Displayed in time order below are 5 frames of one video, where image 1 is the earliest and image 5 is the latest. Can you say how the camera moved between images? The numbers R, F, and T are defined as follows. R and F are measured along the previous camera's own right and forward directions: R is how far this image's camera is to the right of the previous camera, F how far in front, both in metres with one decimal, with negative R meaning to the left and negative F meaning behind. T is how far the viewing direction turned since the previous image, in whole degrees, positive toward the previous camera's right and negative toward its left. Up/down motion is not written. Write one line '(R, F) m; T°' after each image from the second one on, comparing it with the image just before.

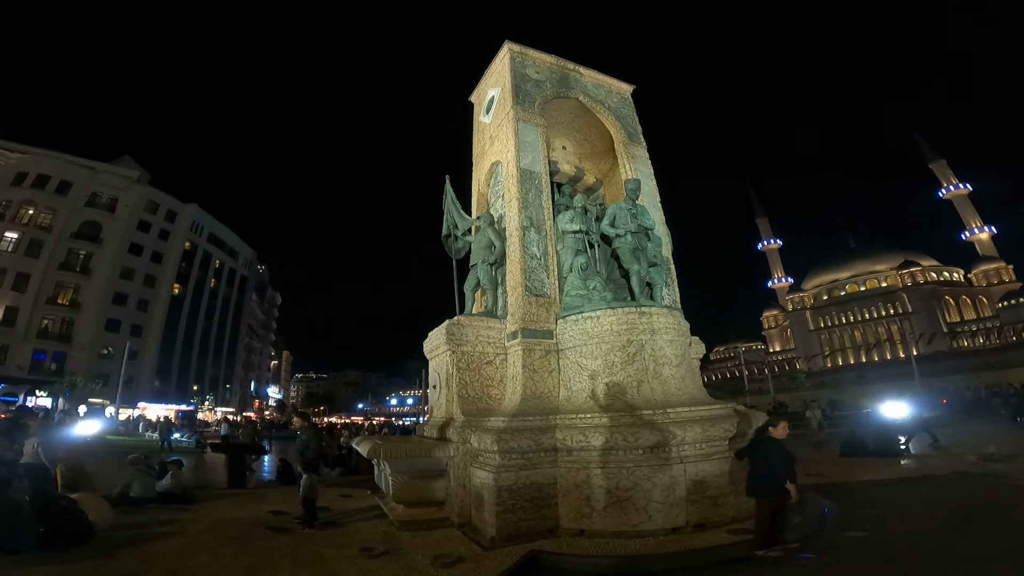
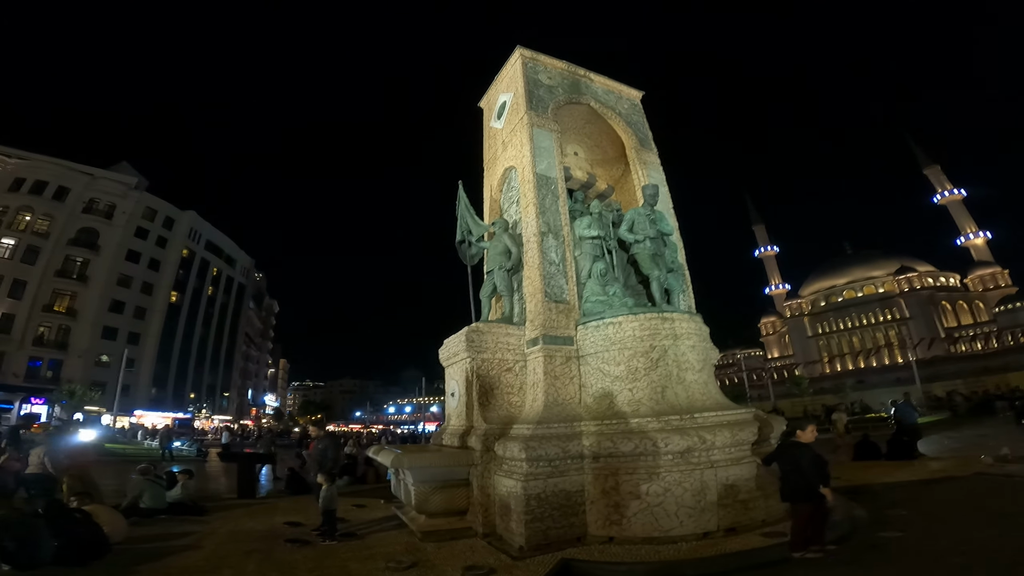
(-0.3, +0.1) m; +1°
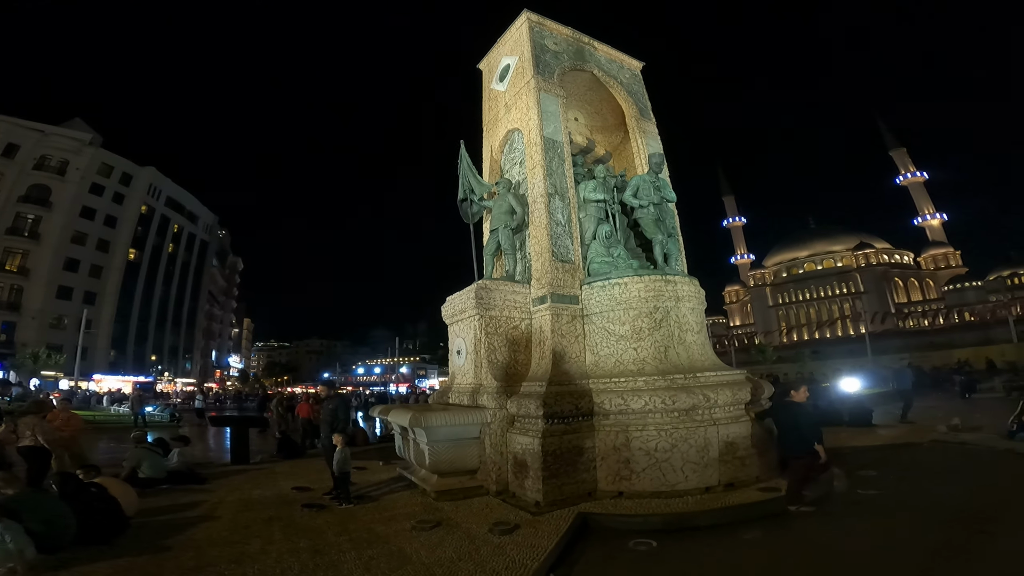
(-0.6, -0.1) m; +4°
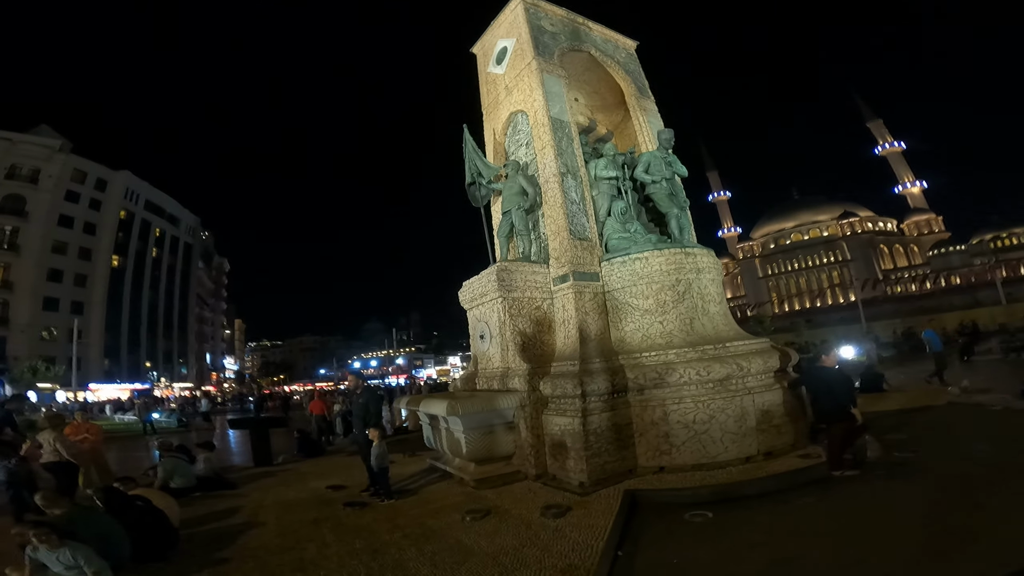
(-0.5, +0.1) m; +1°
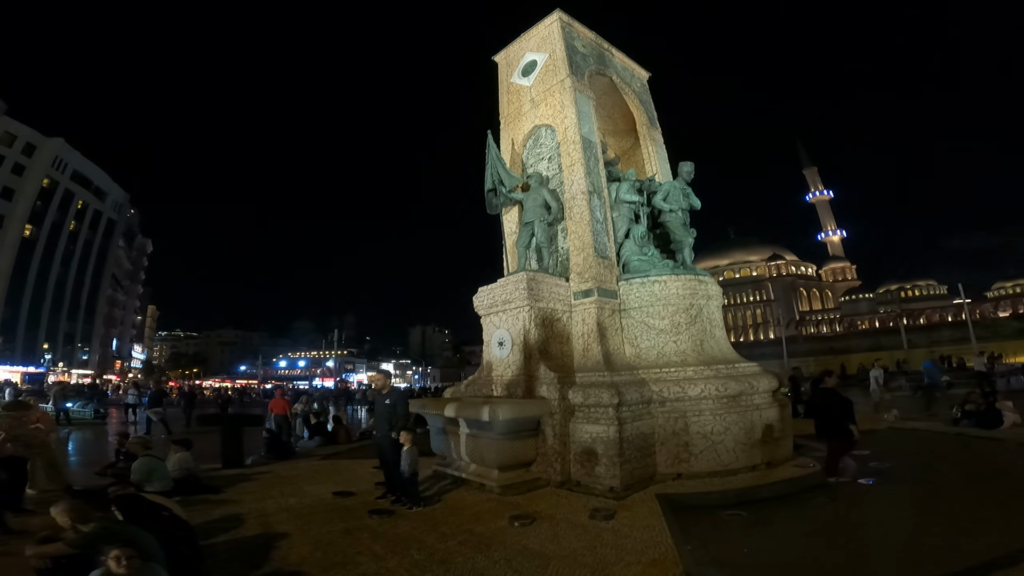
(-1.3, 0.0) m; +8°
